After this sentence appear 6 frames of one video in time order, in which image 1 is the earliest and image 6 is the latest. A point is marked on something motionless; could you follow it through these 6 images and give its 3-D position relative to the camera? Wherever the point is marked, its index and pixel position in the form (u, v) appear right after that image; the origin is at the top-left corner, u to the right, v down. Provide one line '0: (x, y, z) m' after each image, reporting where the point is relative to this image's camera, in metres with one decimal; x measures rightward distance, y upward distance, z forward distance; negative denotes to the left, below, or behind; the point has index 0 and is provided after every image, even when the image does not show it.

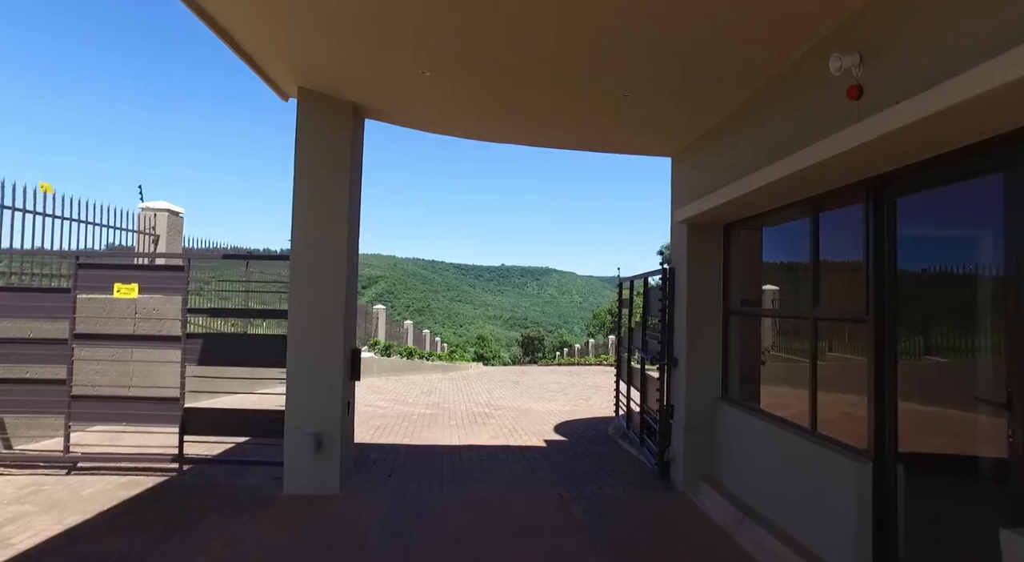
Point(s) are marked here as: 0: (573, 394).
0: (+1.3, -2.6, +13.3) m
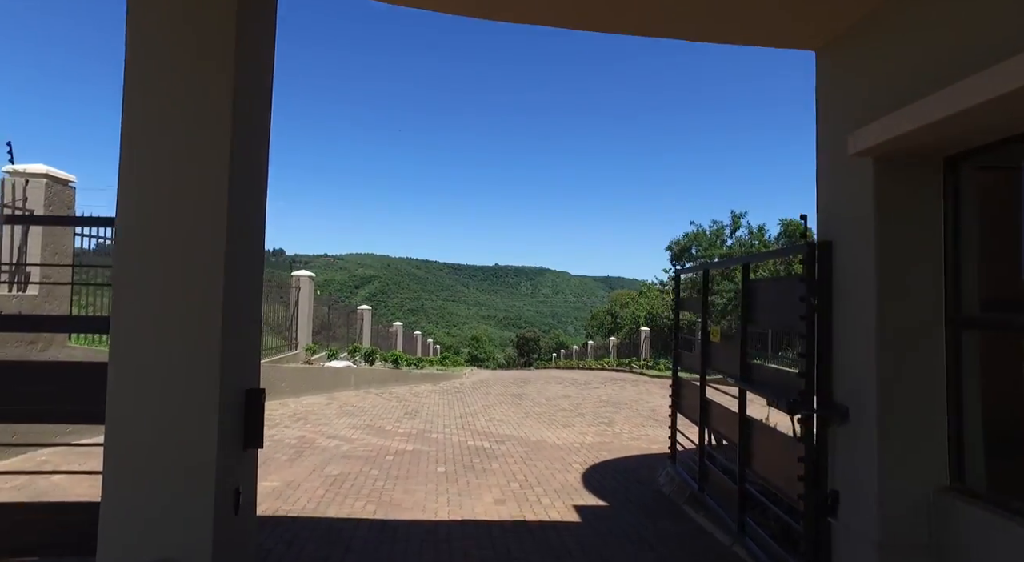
0: (+1.4, -2.6, +11.0) m
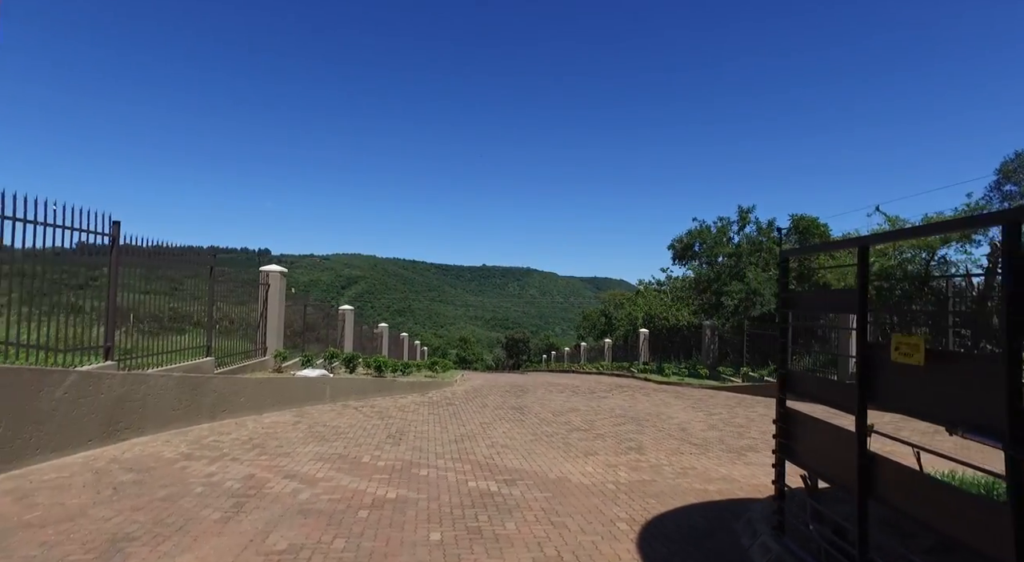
0: (+1.5, -2.5, +9.1) m
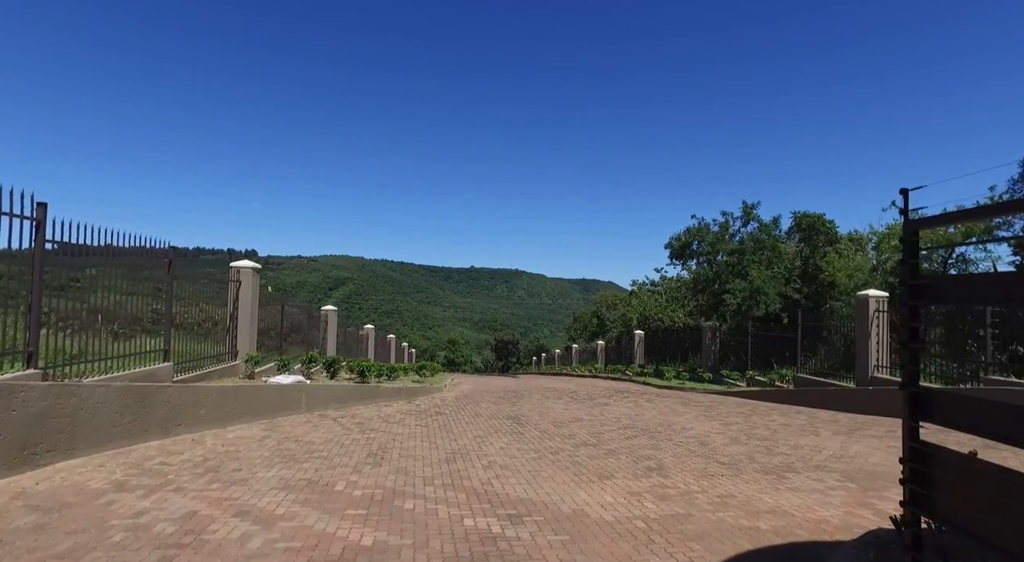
0: (+1.5, -2.4, +7.9) m
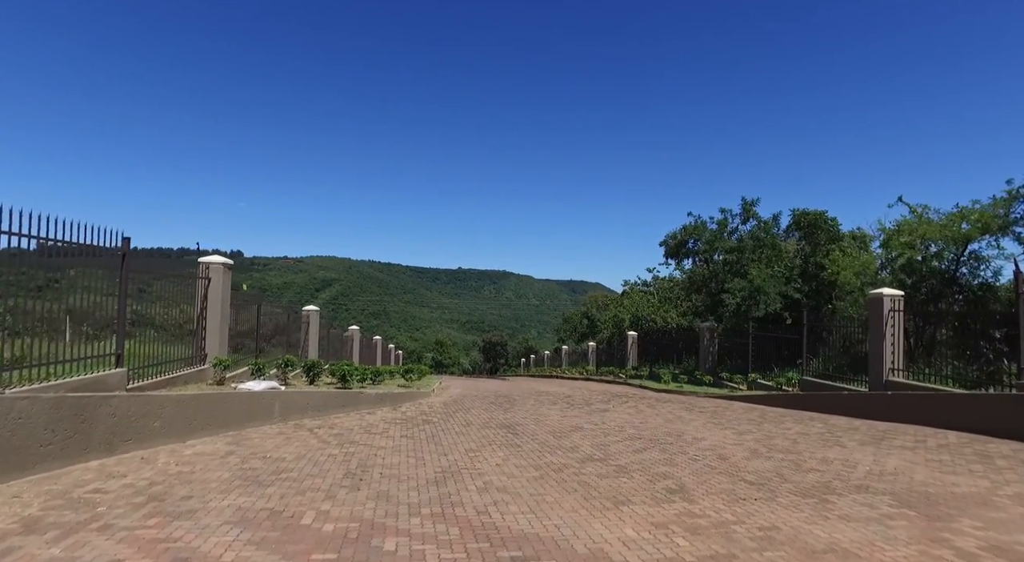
0: (+1.5, -2.3, +6.9) m
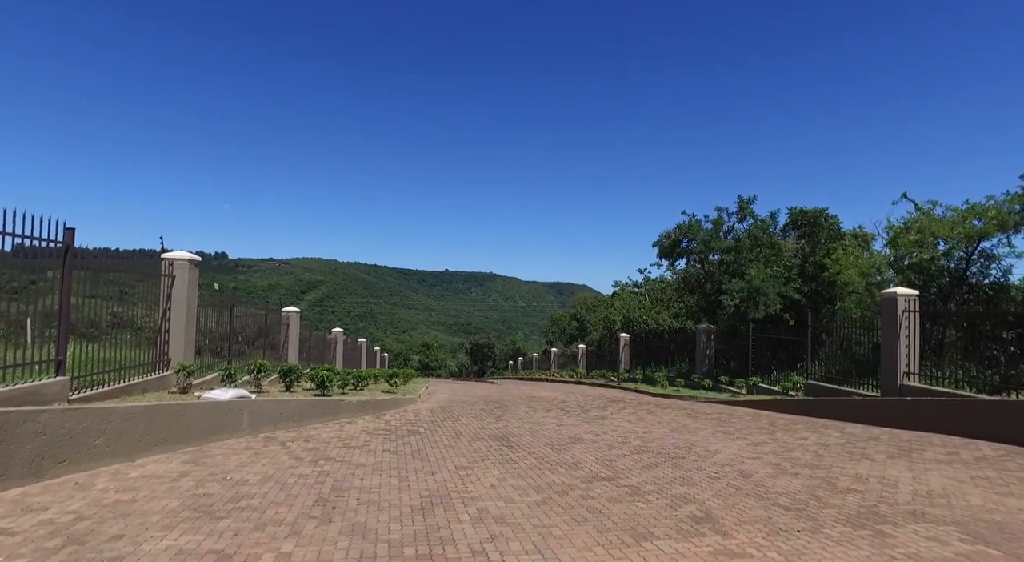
0: (+1.5, -2.3, +6.0) m
